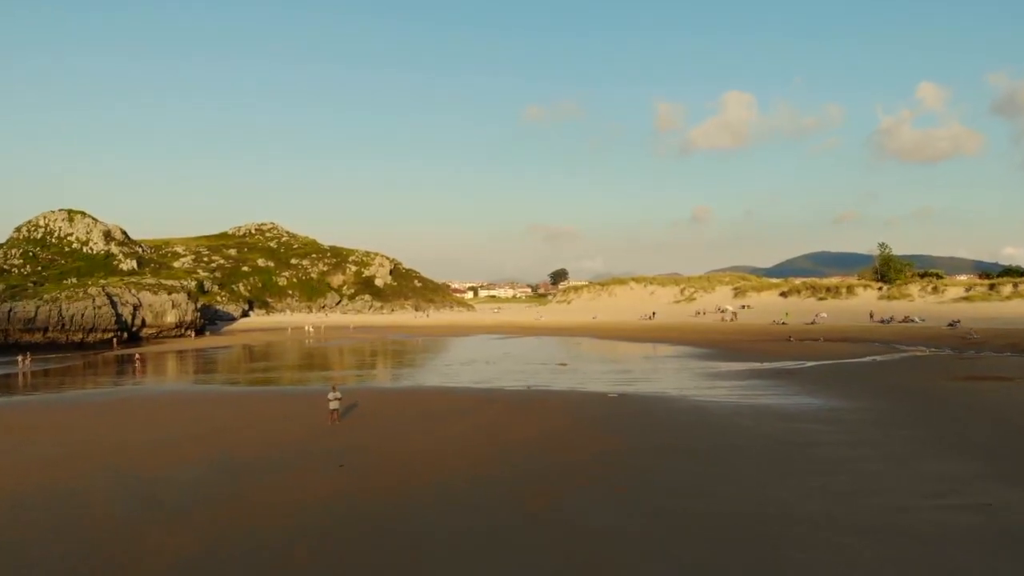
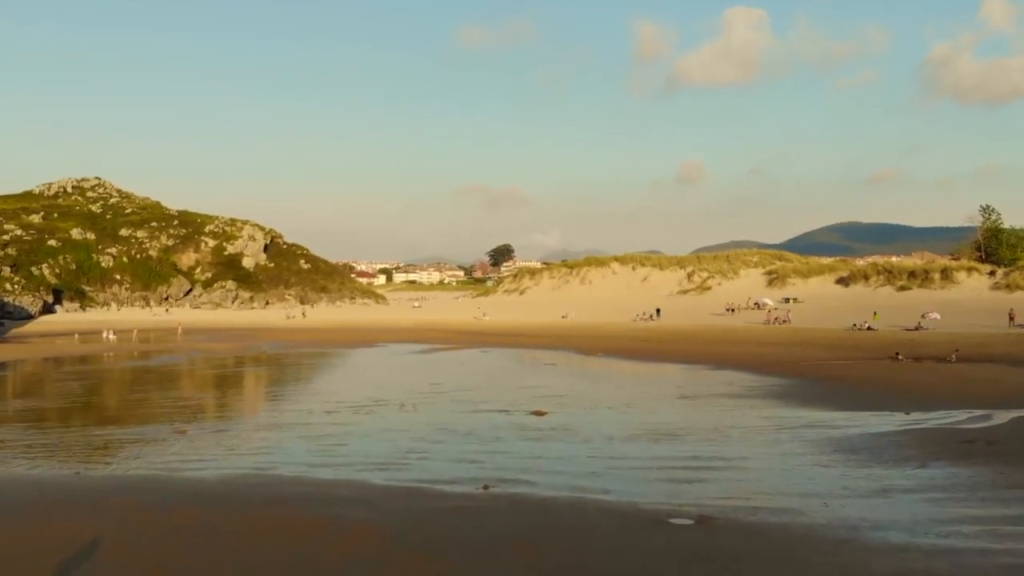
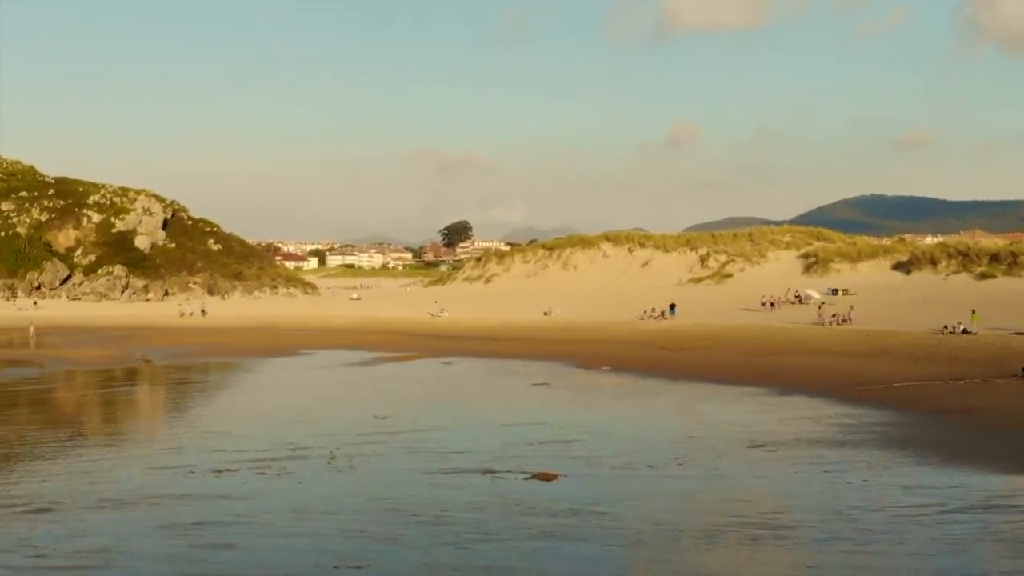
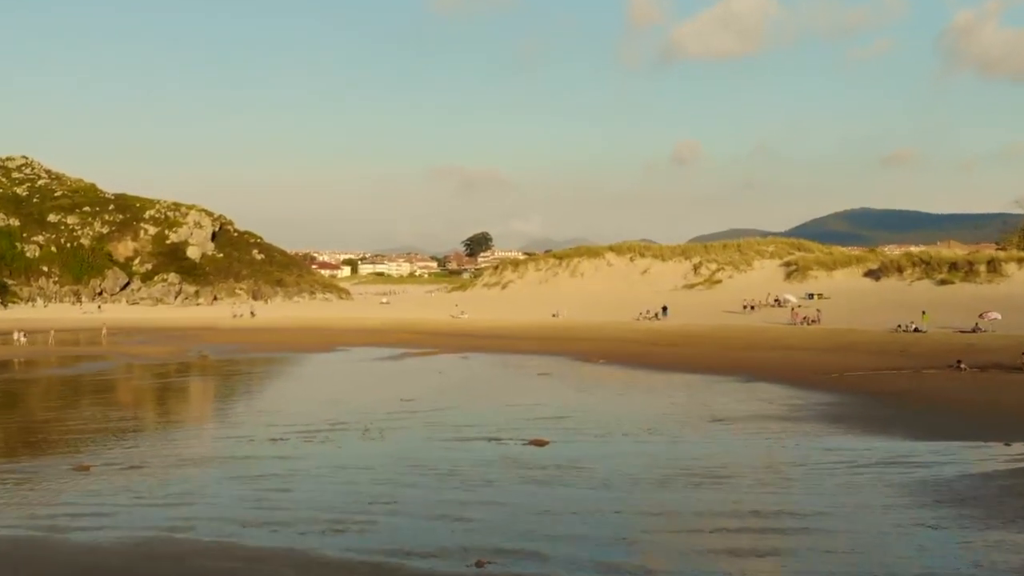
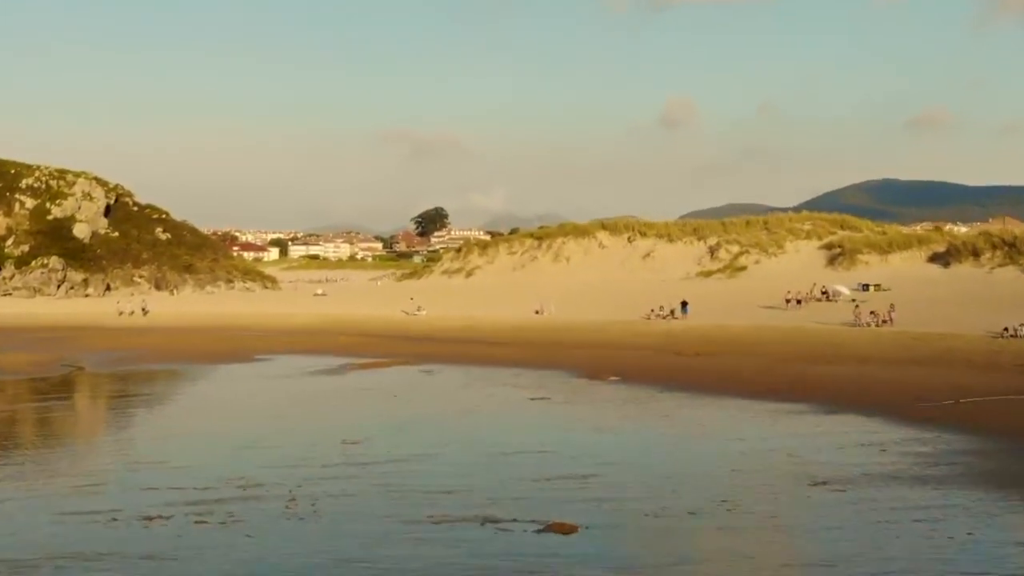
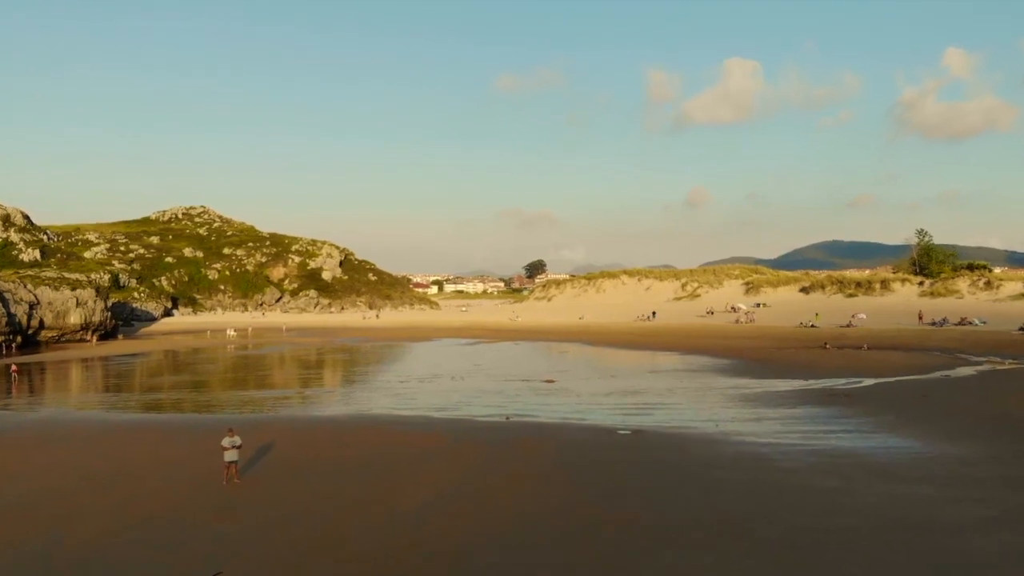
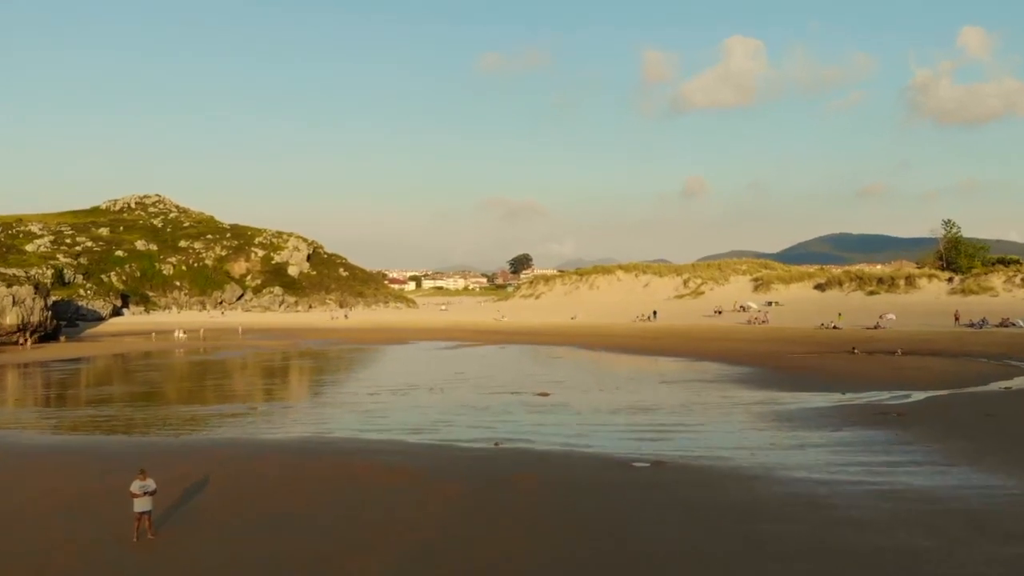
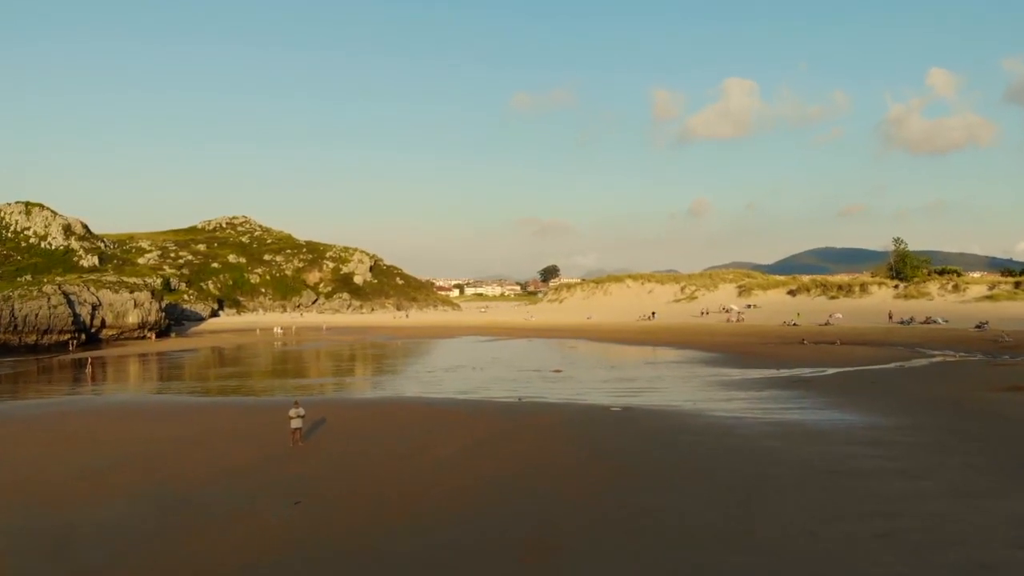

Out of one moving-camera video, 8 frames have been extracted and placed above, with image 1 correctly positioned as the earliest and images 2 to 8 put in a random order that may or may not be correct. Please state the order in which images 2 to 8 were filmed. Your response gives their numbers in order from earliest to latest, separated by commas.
8, 6, 7, 2, 4, 3, 5
